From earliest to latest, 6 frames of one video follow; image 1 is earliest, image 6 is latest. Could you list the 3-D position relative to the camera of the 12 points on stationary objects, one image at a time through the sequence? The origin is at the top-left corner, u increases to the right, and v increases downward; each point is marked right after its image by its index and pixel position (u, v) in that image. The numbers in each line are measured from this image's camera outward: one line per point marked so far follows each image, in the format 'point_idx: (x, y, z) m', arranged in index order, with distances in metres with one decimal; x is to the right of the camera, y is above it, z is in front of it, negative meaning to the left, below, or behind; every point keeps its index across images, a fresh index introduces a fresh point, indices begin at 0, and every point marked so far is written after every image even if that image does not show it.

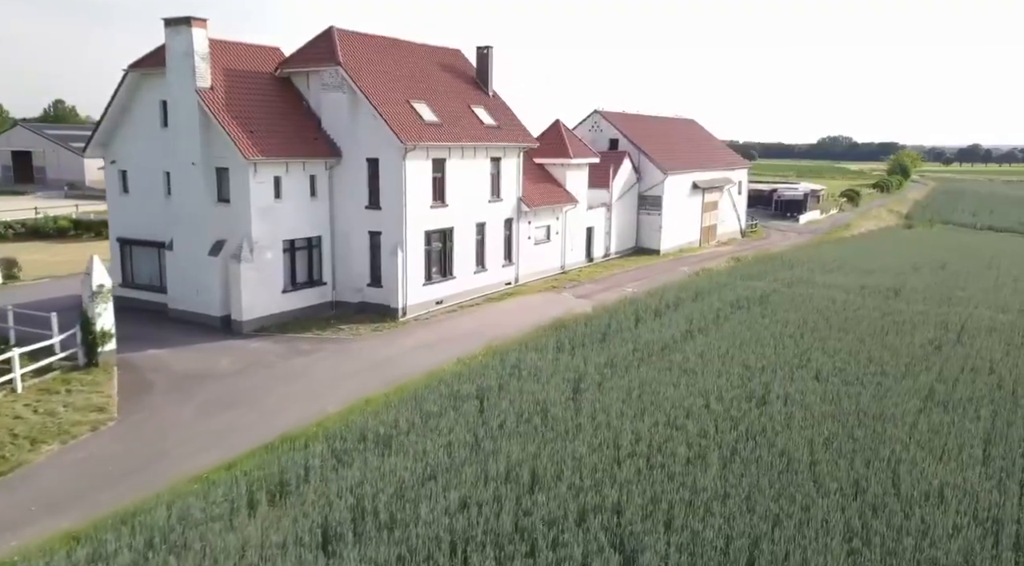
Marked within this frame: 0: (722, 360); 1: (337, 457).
0: (+4.8, -1.8, +18.1) m
1: (-2.7, -2.6, +12.2) m
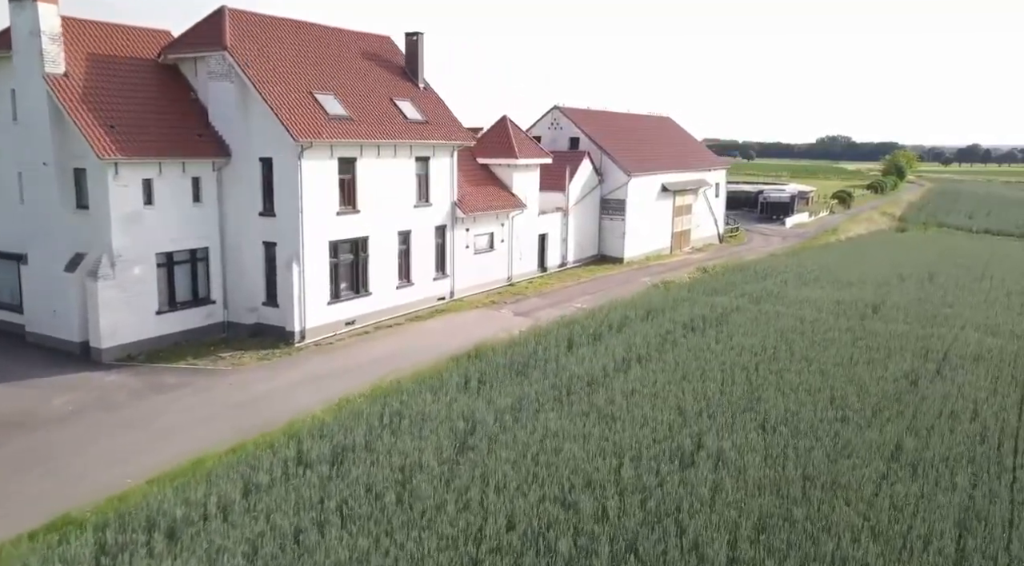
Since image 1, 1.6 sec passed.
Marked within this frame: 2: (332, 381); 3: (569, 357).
0: (+2.7, -2.3, +15.2) m
1: (-4.8, -3.1, +9.2) m
2: (-3.9, -2.1, +17.3) m
3: (+1.3, -1.7, +18.0) m
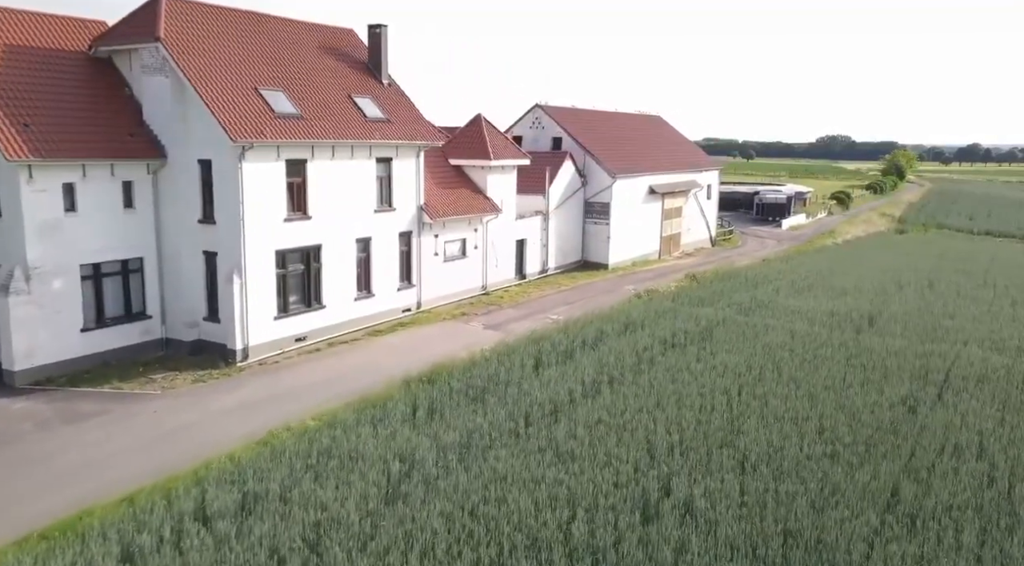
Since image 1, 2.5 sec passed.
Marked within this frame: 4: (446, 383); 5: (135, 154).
0: (+1.9, -2.6, +13.5) m
1: (-5.6, -3.5, +7.5) m
2: (-4.8, -2.5, +15.7) m
3: (+0.4, -2.0, +16.4) m
4: (-1.3, -2.0, +15.8) m
5: (-8.3, +2.8, +17.6) m
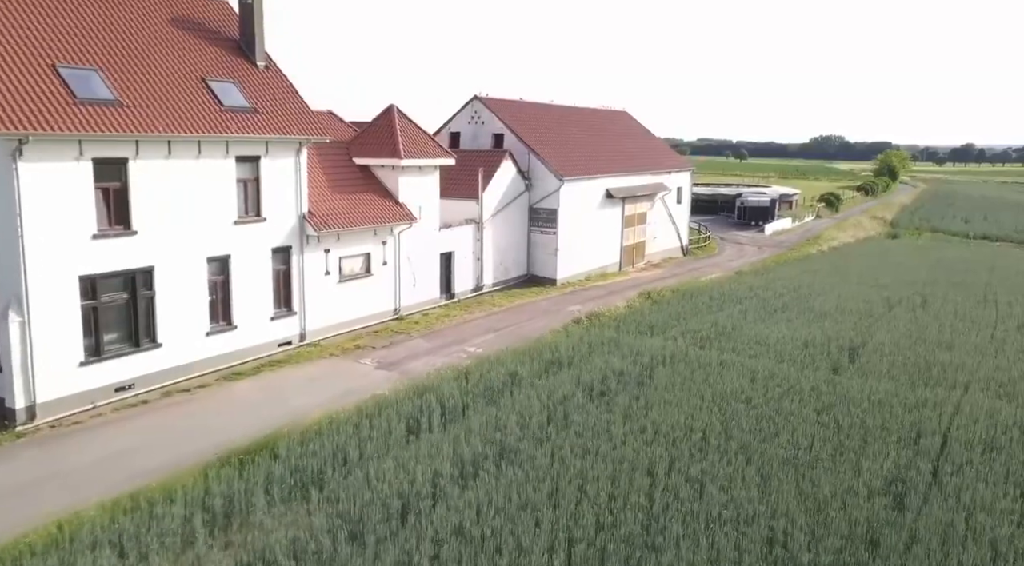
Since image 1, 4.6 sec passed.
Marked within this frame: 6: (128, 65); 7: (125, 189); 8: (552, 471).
0: (-0.4, -3.3, +9.4) m
1: (-7.8, -4.1, +3.3) m
2: (-7.0, -3.1, +11.5) m
3: (-1.8, -2.6, +12.2) m
4: (-3.6, -2.6, +11.6) m
5: (-10.6, +2.2, +13.3) m
6: (-7.7, +4.4, +16.0) m
7: (-7.4, +1.8, +15.2) m
8: (+0.6, -2.8, +12.0) m
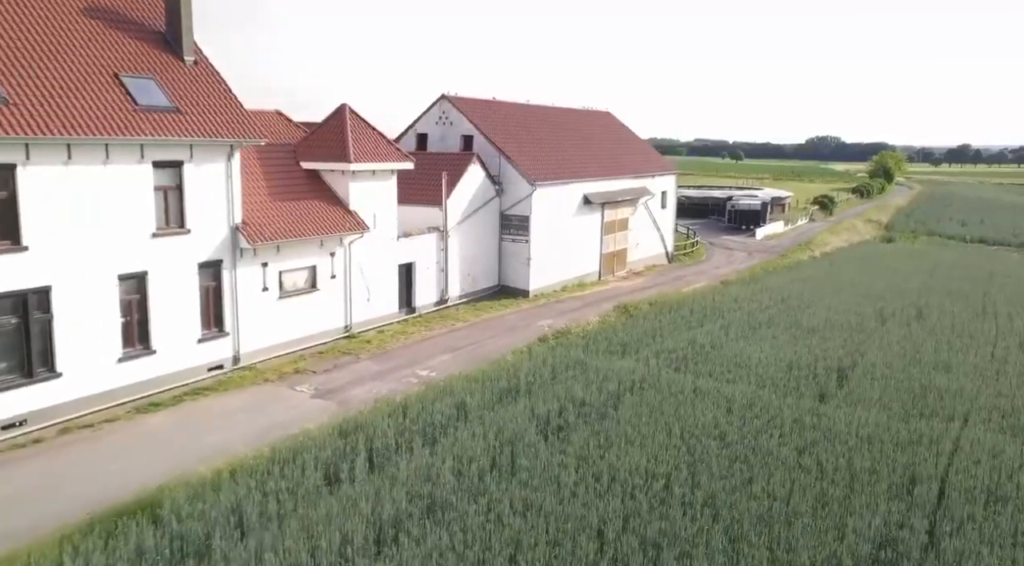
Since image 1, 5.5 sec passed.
0: (-1.4, -3.7, +7.6) m
1: (-8.8, -4.5, +1.5) m
2: (-8.0, -3.5, +9.7) m
3: (-2.8, -3.0, +10.4) m
4: (-4.5, -3.0, +9.8) m
5: (-11.5, +1.8, +11.5) m
6: (-8.7, +4.0, +14.2) m
7: (-8.3, +1.4, +13.4) m
8: (-0.4, -3.2, +10.2) m
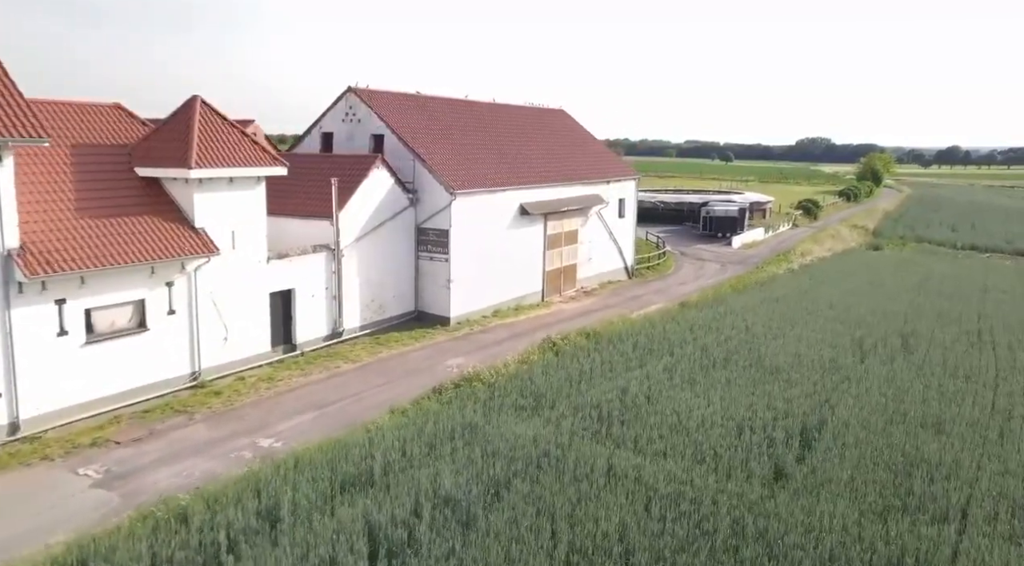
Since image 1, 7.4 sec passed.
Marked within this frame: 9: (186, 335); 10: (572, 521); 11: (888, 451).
0: (-3.6, -4.4, +3.5) m
1: (-10.9, -5.3, -2.7) m
2: (-10.3, -4.2, +5.5) m
3: (-5.1, -3.8, +6.3) m
4: (-6.8, -3.8, +5.7) m
5: (-13.8, +1.1, +7.3) m
6: (-11.0, +3.3, +10.1) m
7: (-10.6, +0.7, +9.2) m
8: (-2.6, -4.0, +6.2) m
9: (-6.8, -1.1, +16.4) m
10: (+0.8, -3.3, +11.0) m
11: (+6.7, -3.0, +14.3) m
